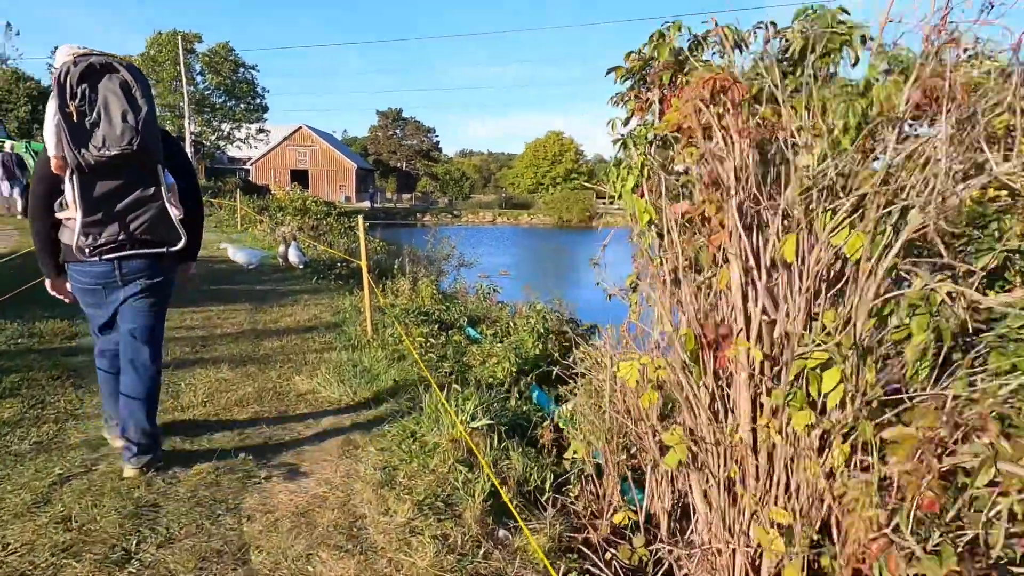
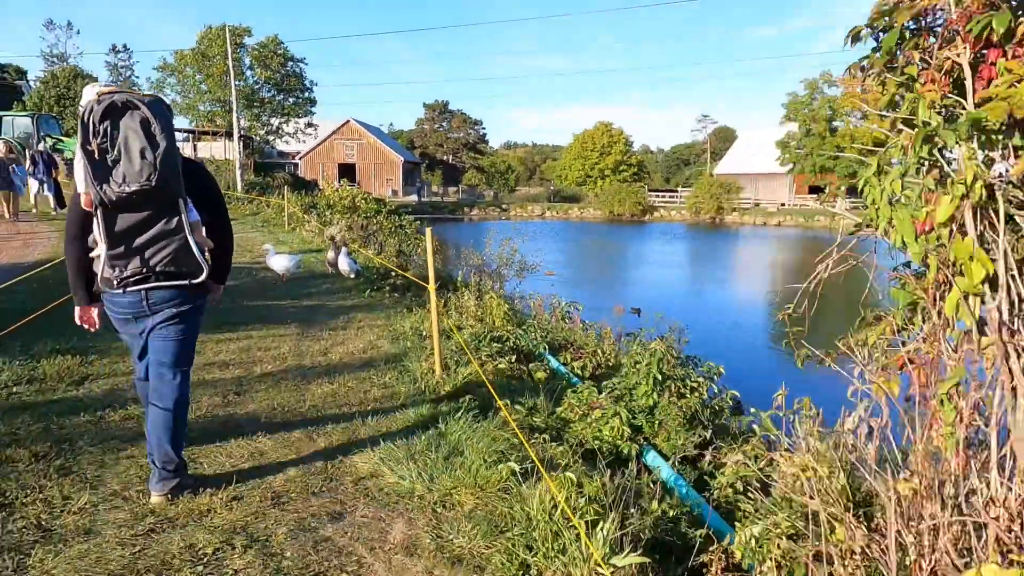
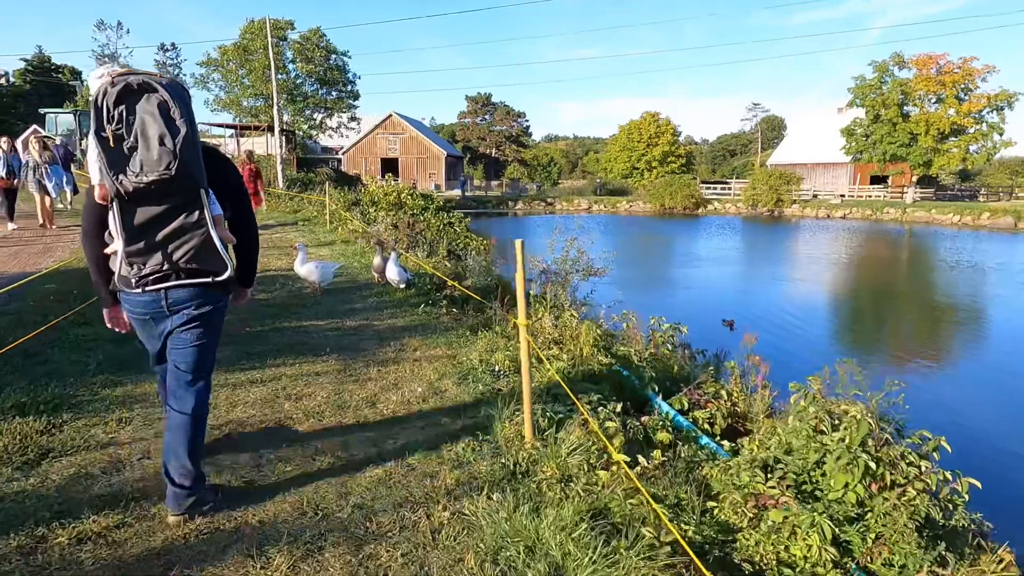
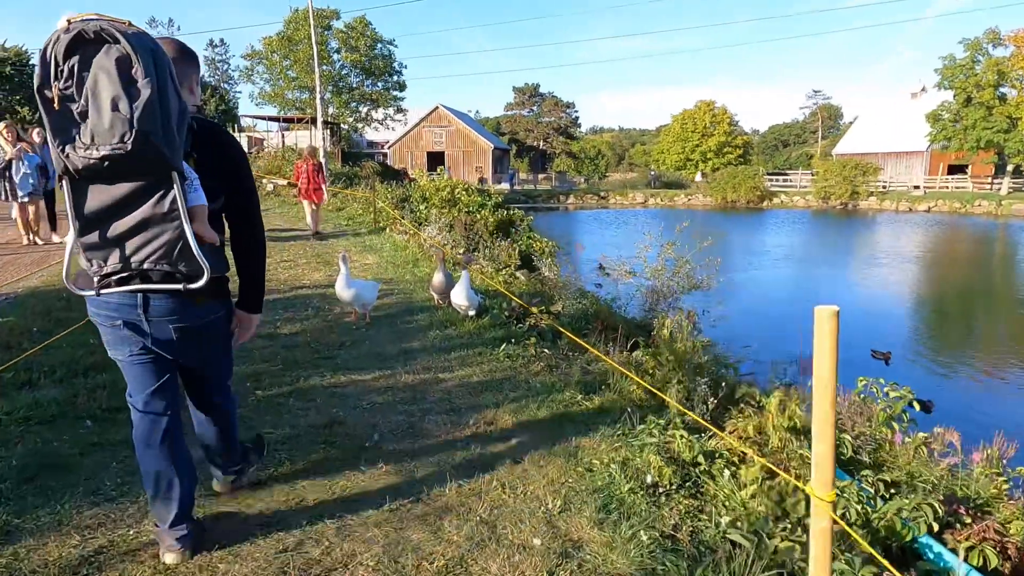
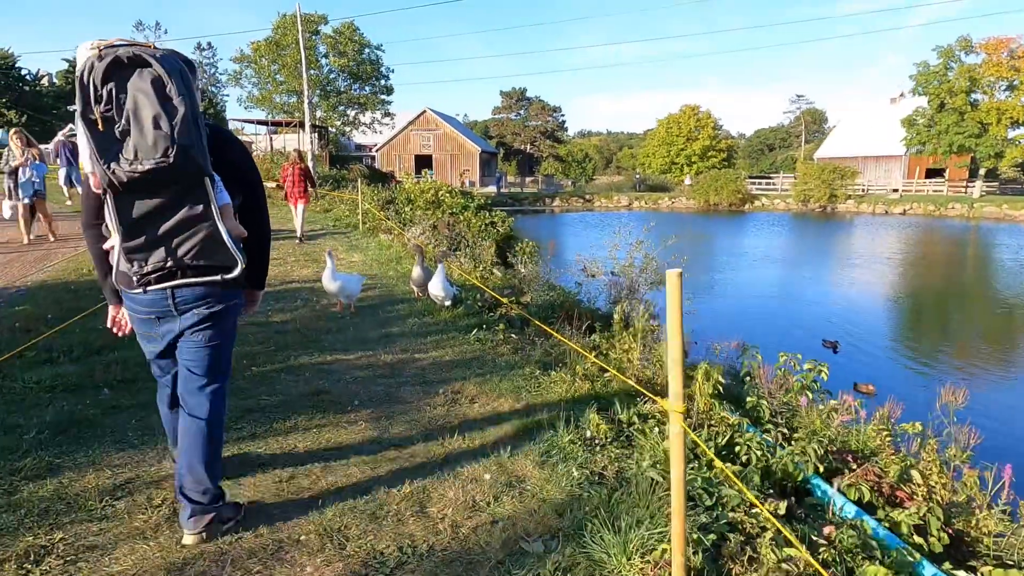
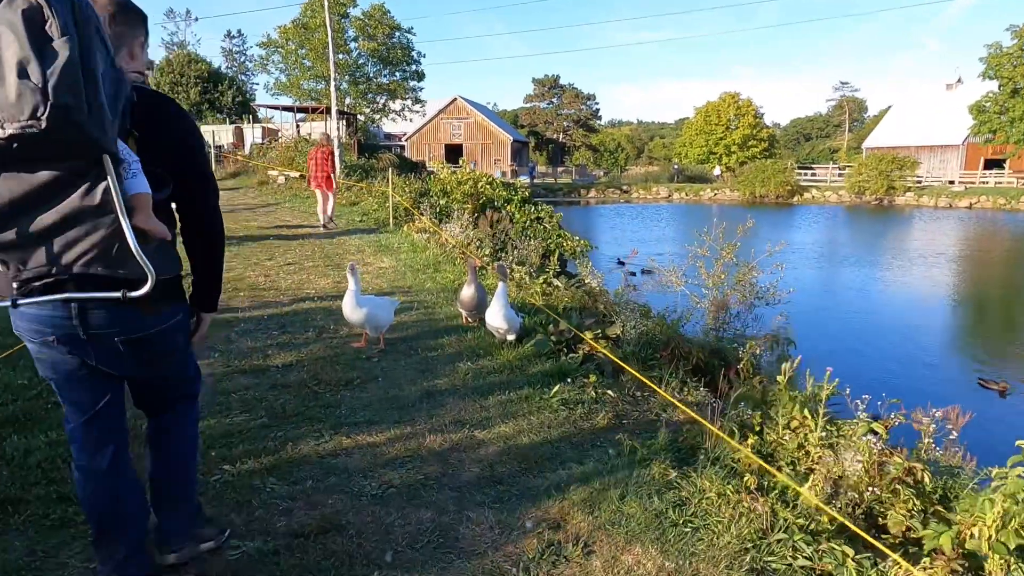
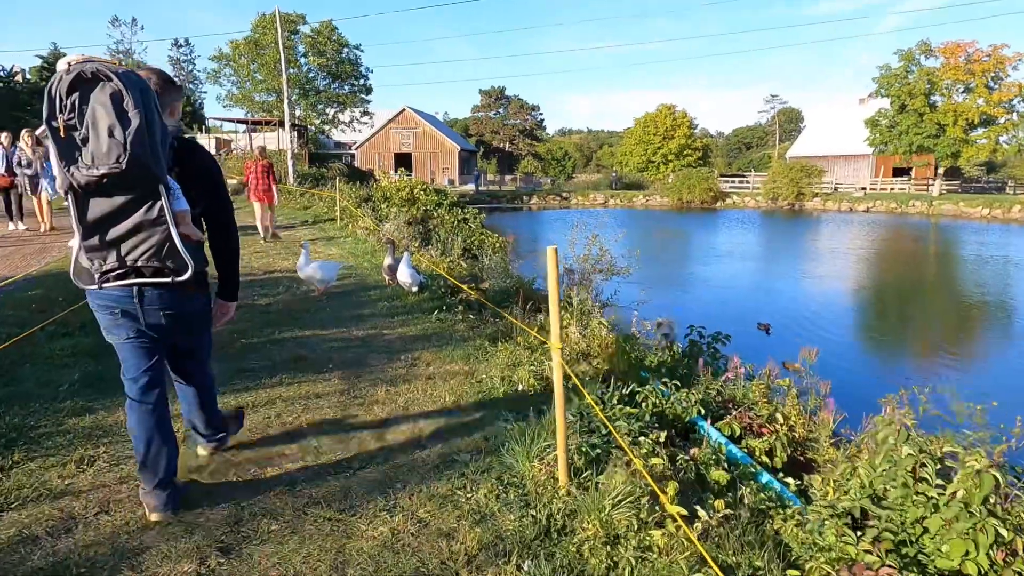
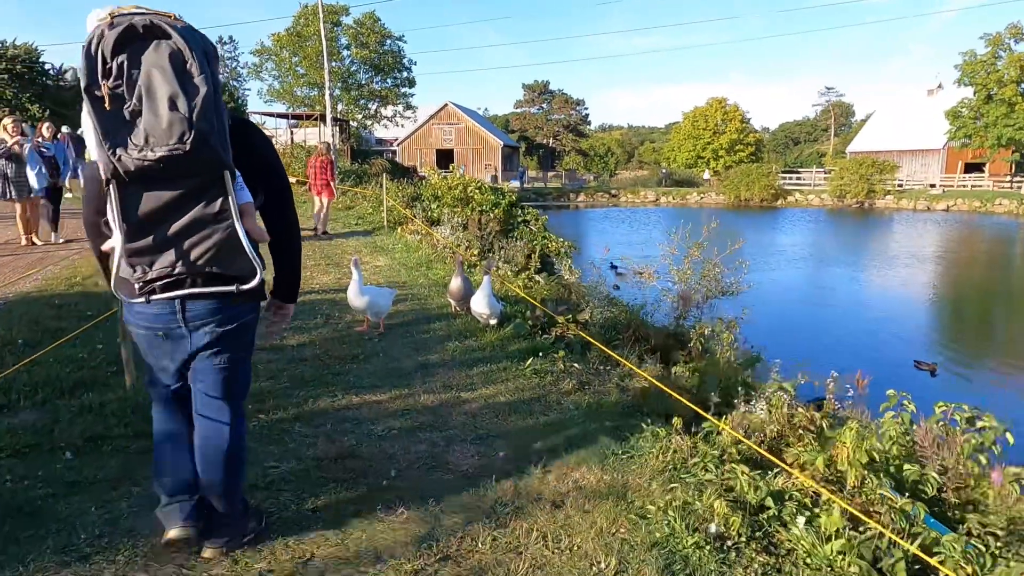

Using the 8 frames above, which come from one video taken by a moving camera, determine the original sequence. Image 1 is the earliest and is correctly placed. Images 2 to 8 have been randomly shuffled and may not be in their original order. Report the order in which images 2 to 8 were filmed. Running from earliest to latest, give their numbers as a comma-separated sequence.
2, 3, 7, 5, 4, 8, 6
